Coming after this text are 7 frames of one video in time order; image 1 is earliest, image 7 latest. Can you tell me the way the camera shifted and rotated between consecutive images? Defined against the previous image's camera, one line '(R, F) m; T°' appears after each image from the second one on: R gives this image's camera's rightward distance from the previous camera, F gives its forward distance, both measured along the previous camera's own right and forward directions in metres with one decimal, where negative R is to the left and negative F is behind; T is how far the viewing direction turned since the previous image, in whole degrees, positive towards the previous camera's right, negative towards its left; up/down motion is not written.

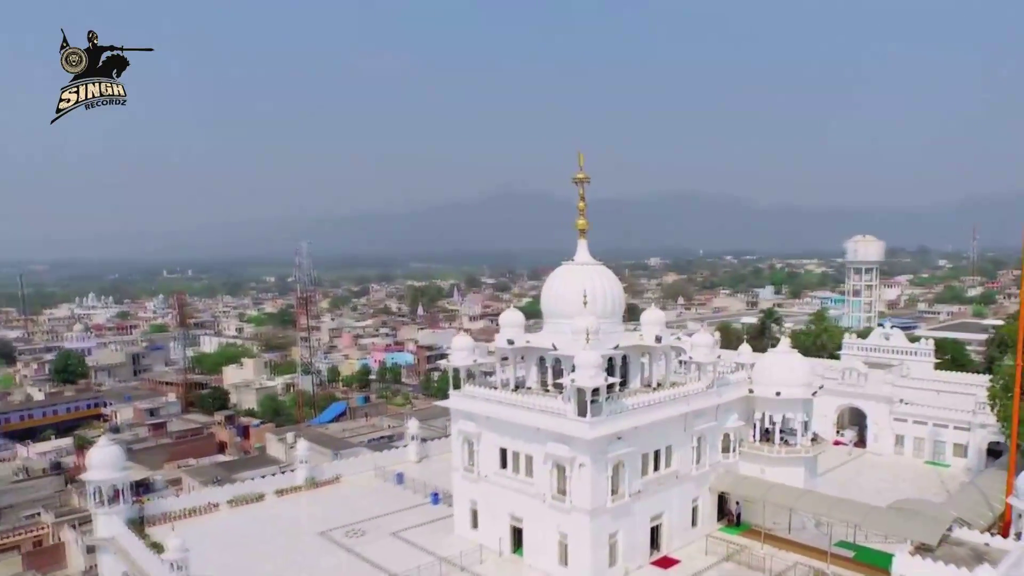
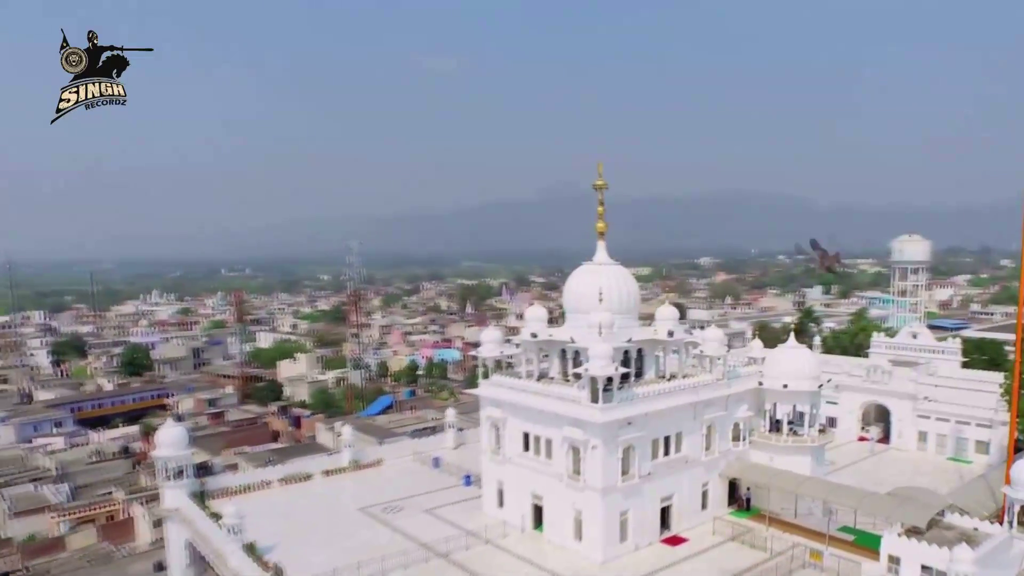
(+0.6, -1.3) m; -4°
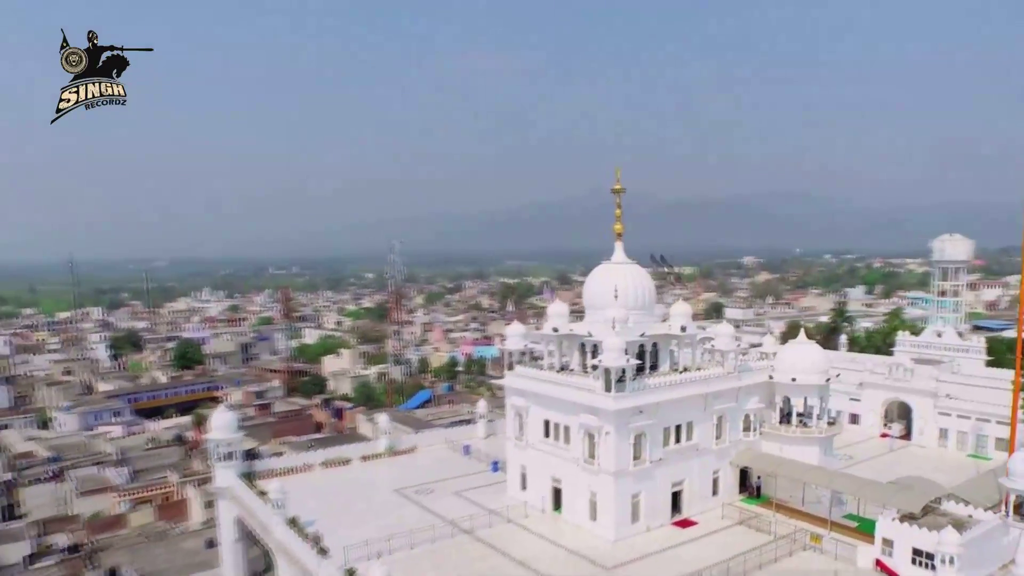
(+0.5, -1.2) m; -3°
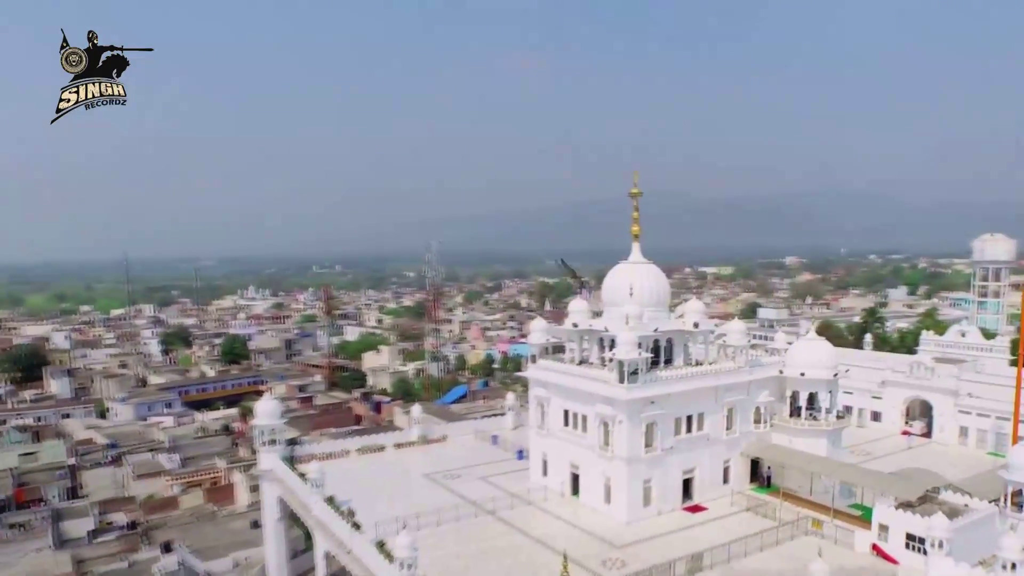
(+0.5, -1.1) m; -3°
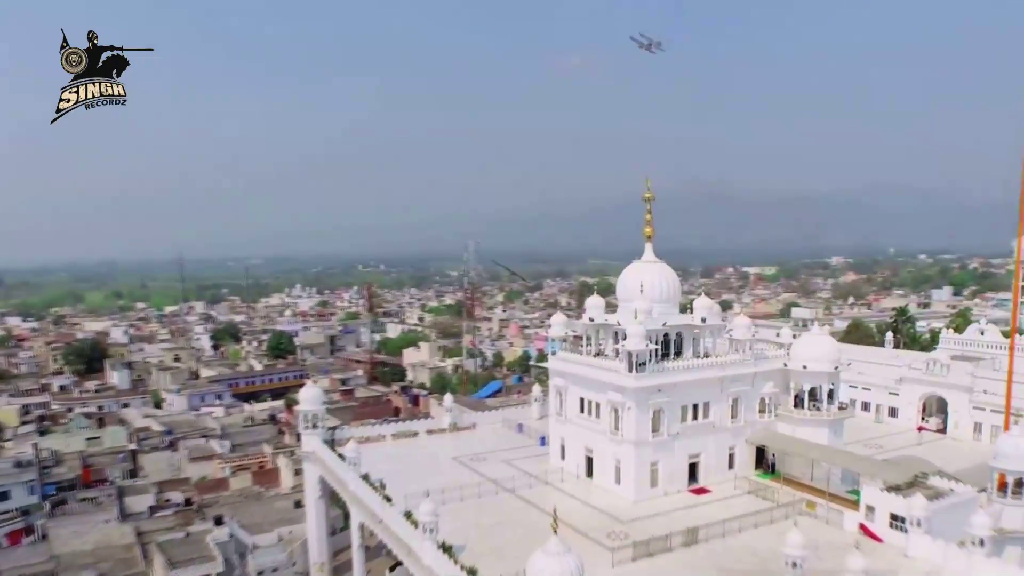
(+0.6, -1.5) m; -3°
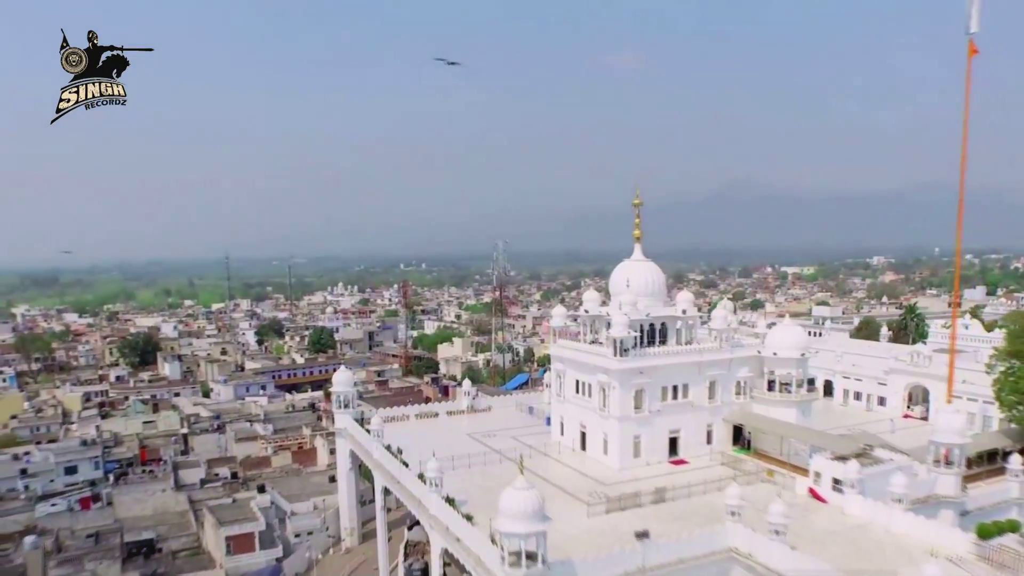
(+1.2, -2.6) m; -3°
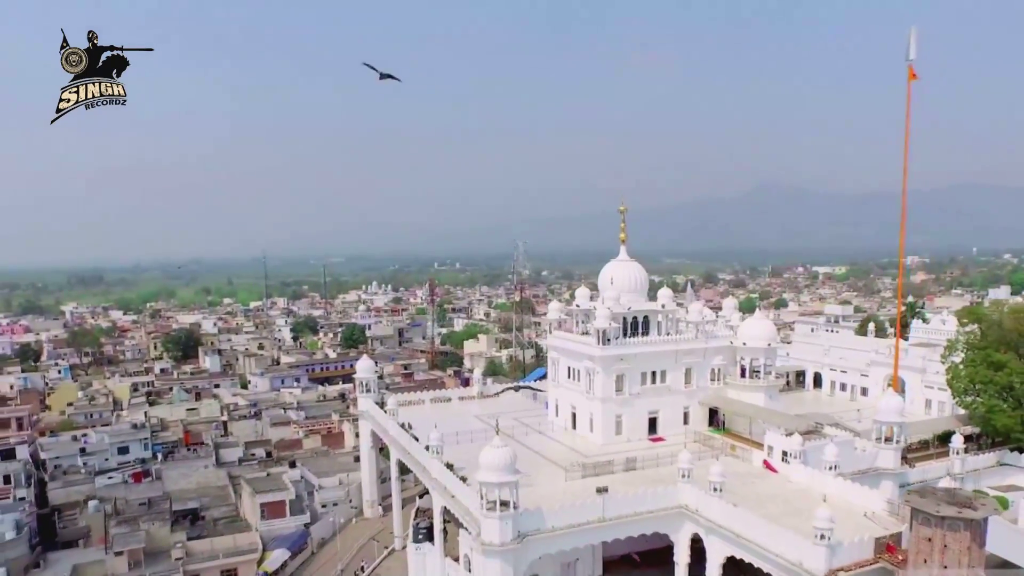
(+1.2, -2.7) m; -3°
